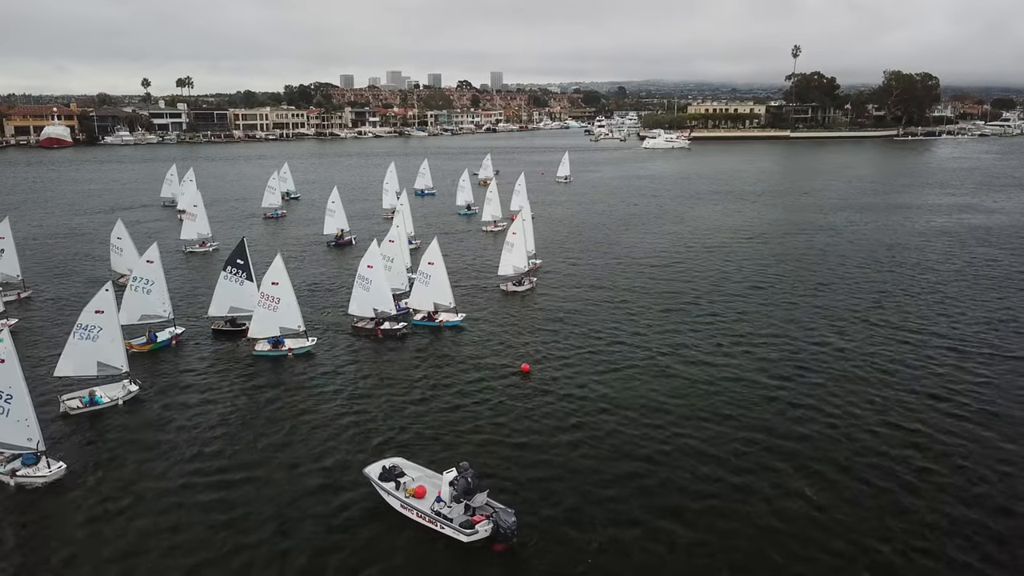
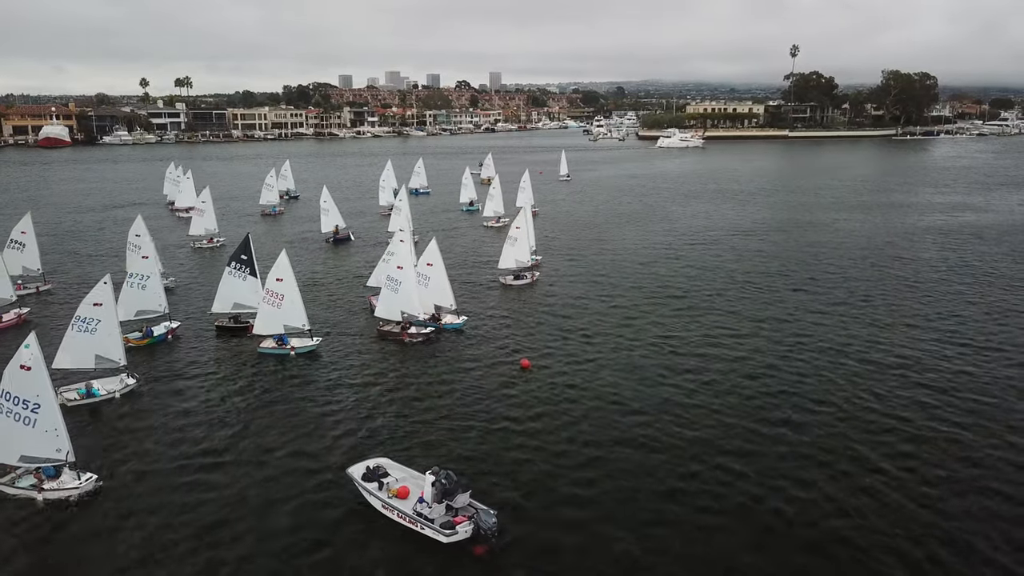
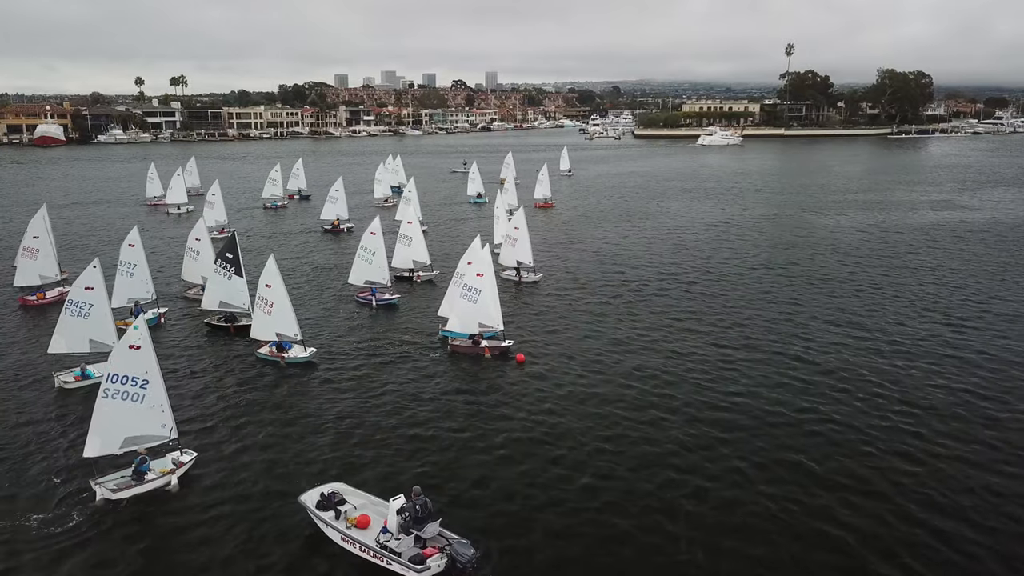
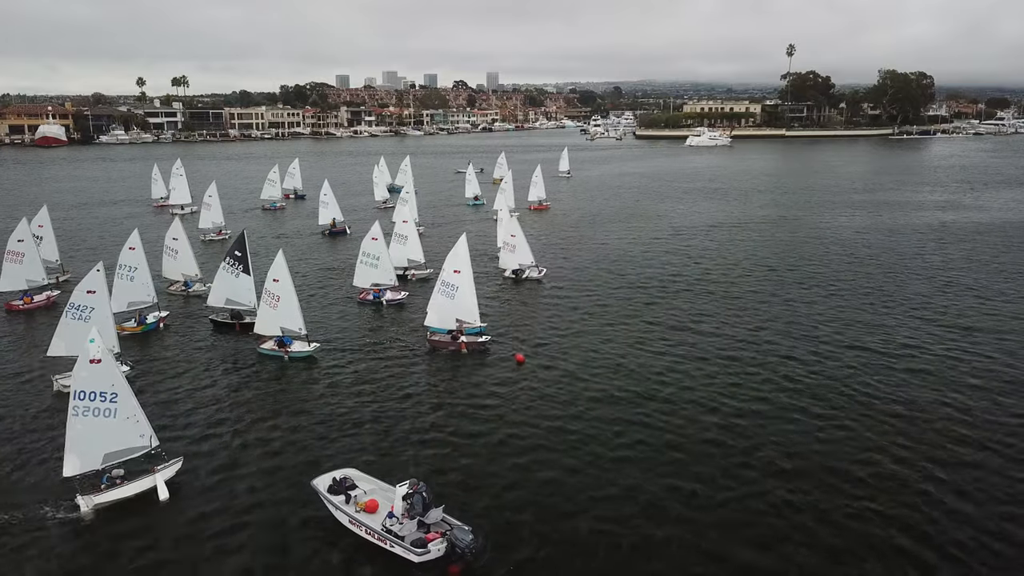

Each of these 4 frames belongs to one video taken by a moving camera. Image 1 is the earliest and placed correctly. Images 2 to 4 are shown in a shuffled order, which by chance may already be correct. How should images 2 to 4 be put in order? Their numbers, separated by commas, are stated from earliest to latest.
2, 4, 3
